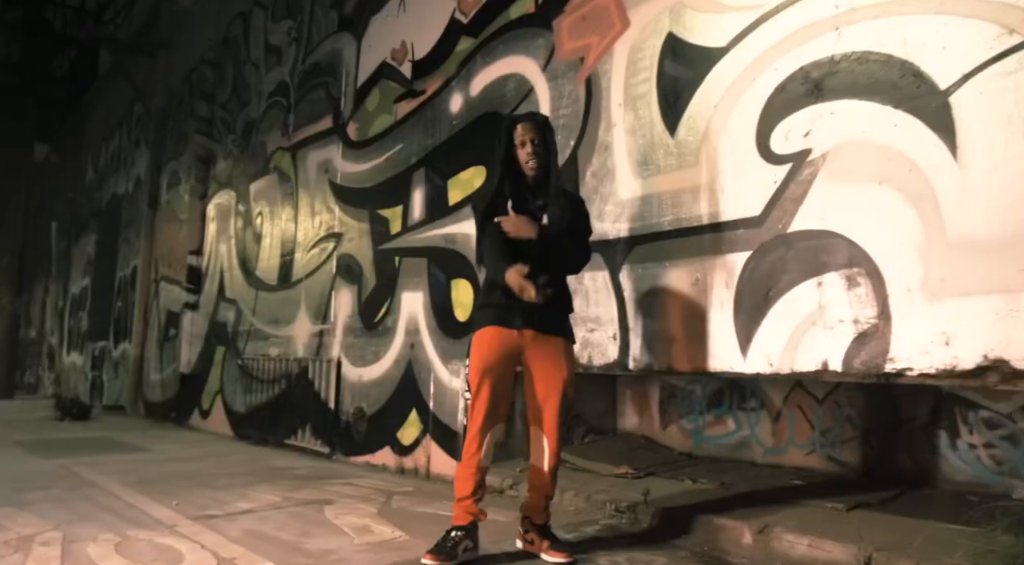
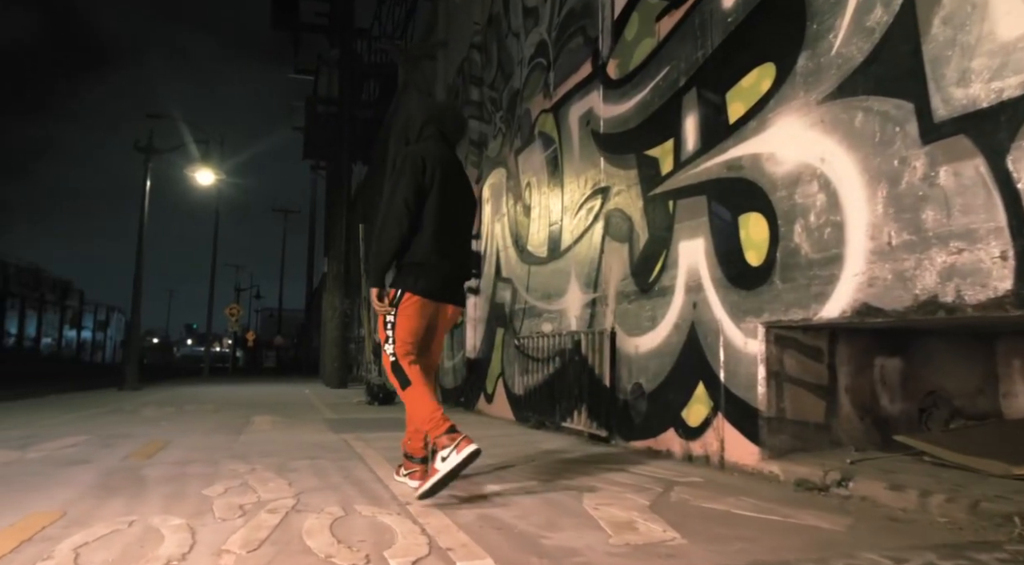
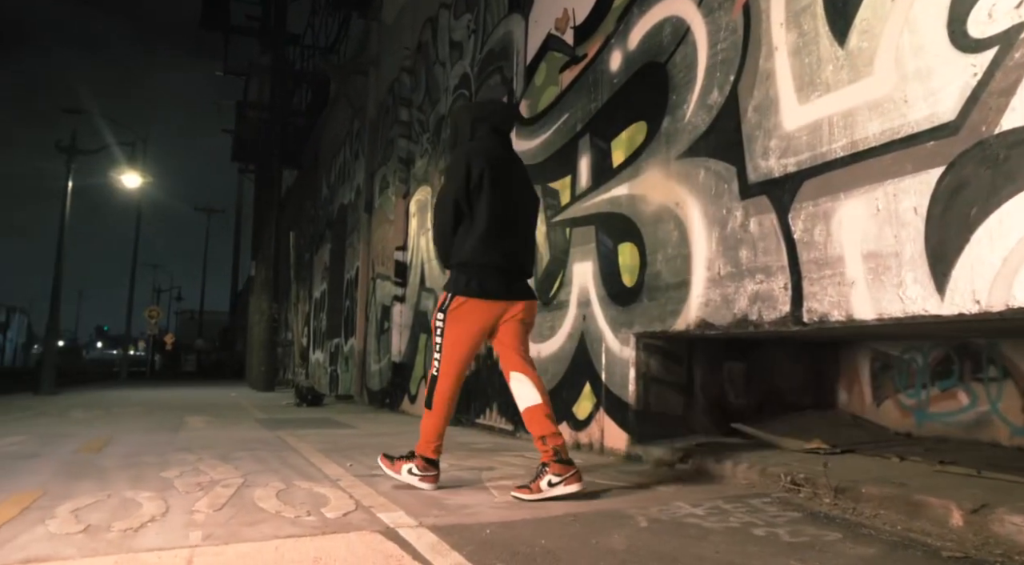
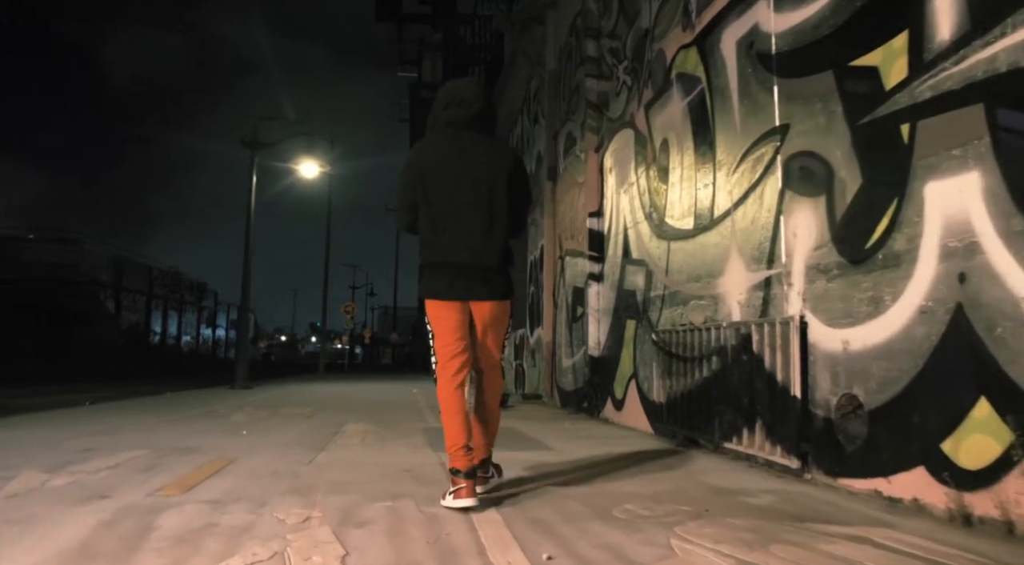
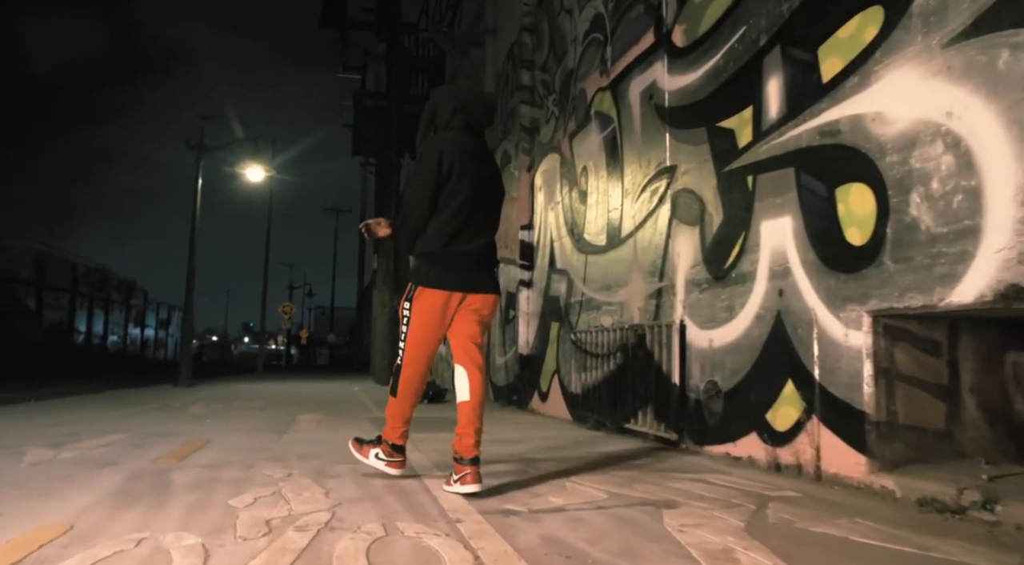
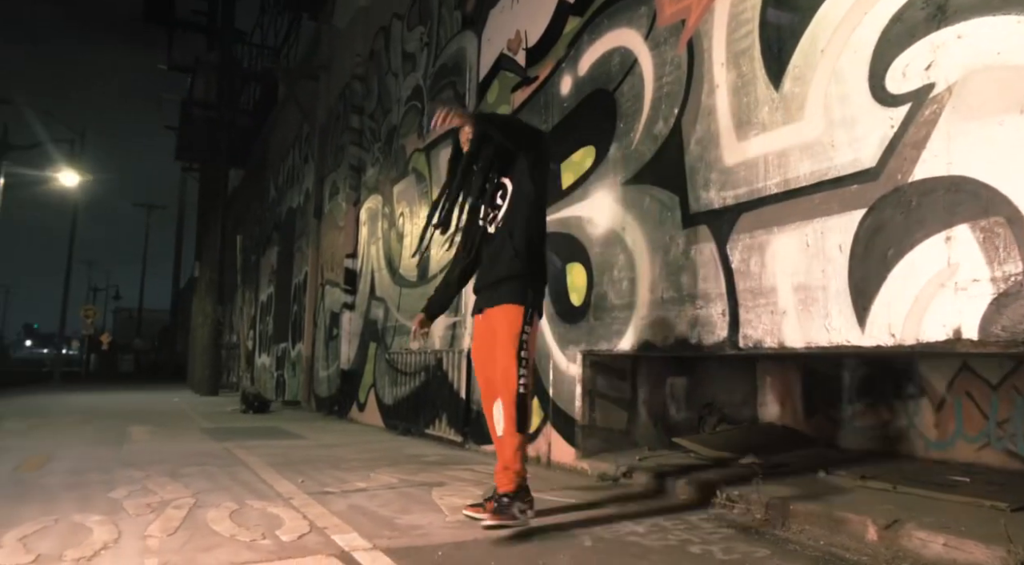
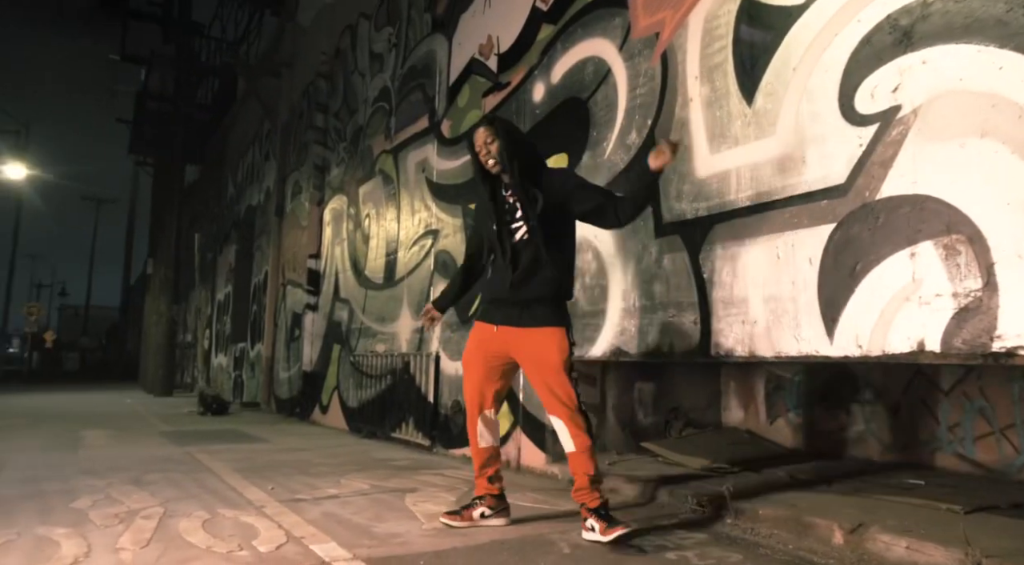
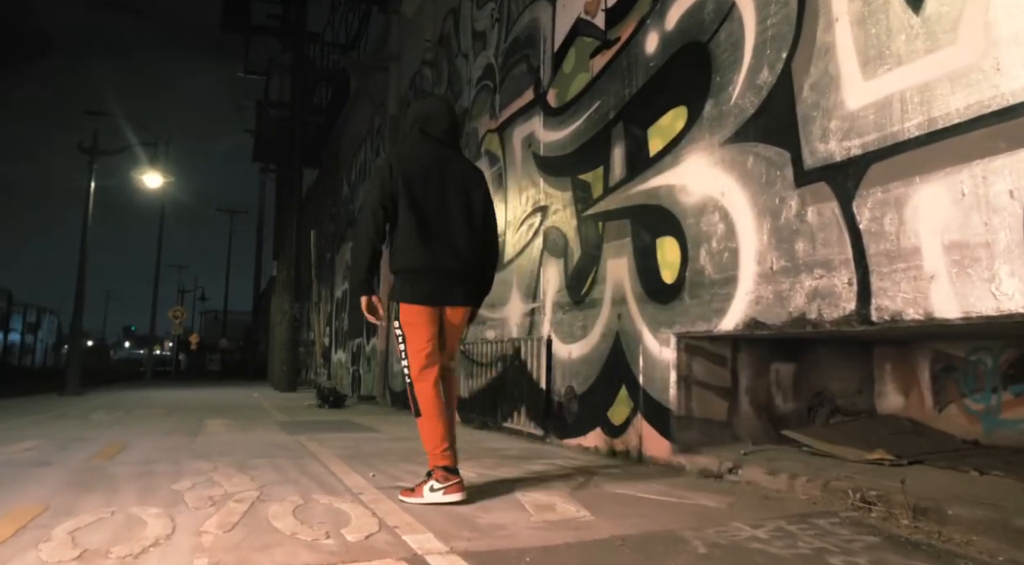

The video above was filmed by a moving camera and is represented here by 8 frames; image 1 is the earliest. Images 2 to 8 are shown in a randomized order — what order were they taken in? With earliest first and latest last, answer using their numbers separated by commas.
7, 6, 3, 8, 2, 5, 4
